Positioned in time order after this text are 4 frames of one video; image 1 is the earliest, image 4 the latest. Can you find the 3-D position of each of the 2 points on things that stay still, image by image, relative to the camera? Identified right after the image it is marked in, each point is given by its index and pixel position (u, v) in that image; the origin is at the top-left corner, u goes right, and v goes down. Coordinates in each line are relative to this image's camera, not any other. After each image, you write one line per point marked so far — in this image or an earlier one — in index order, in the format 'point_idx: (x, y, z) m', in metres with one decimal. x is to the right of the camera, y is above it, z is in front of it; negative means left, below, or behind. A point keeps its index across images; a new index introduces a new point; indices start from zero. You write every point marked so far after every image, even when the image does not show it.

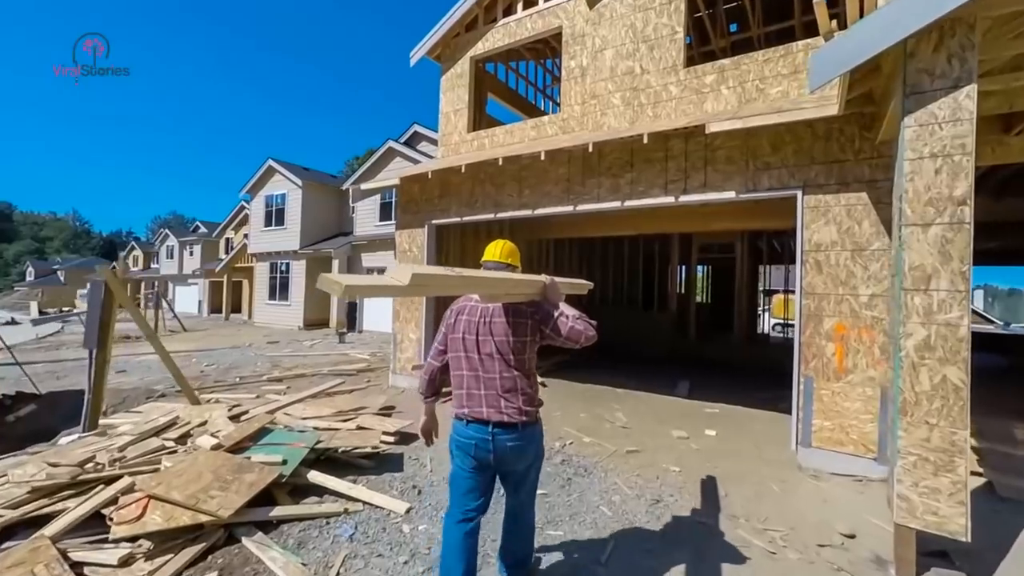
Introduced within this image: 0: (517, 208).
0: (+0.1, +1.3, +6.0) m
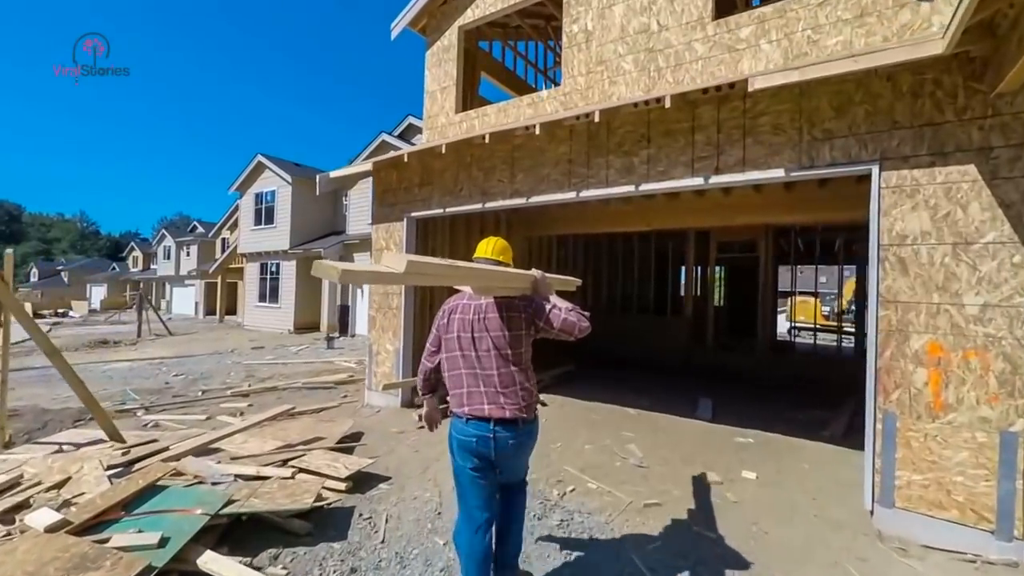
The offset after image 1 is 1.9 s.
0: (-0.1, +1.2, +5.0) m
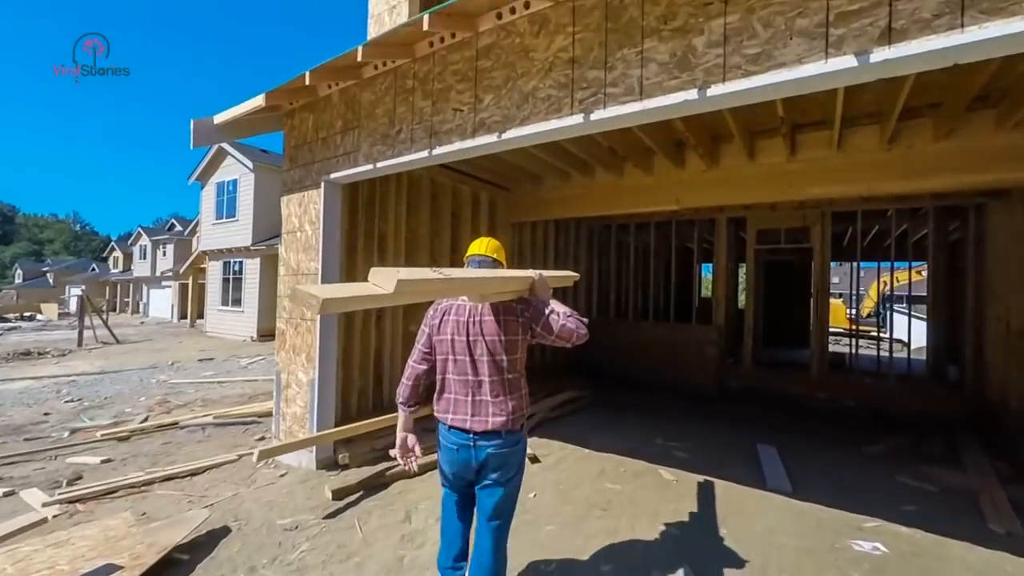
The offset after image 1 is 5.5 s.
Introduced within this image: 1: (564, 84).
0: (-0.3, +1.2, +3.0) m
1: (+0.4, +1.4, +2.6) m
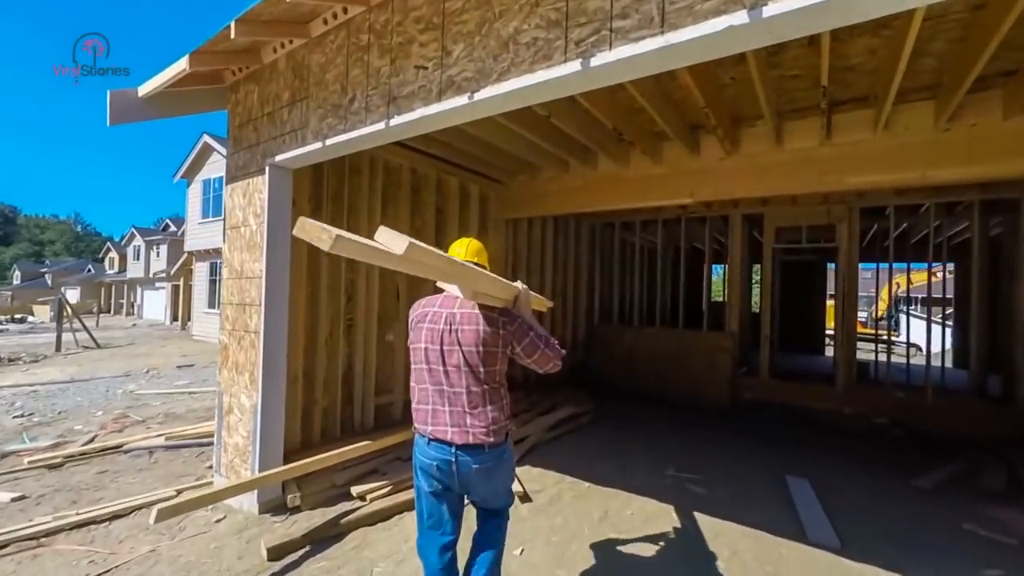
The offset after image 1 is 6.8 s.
0: (-0.5, +1.2, +2.3) m
1: (+0.2, +1.4, +1.9) m
